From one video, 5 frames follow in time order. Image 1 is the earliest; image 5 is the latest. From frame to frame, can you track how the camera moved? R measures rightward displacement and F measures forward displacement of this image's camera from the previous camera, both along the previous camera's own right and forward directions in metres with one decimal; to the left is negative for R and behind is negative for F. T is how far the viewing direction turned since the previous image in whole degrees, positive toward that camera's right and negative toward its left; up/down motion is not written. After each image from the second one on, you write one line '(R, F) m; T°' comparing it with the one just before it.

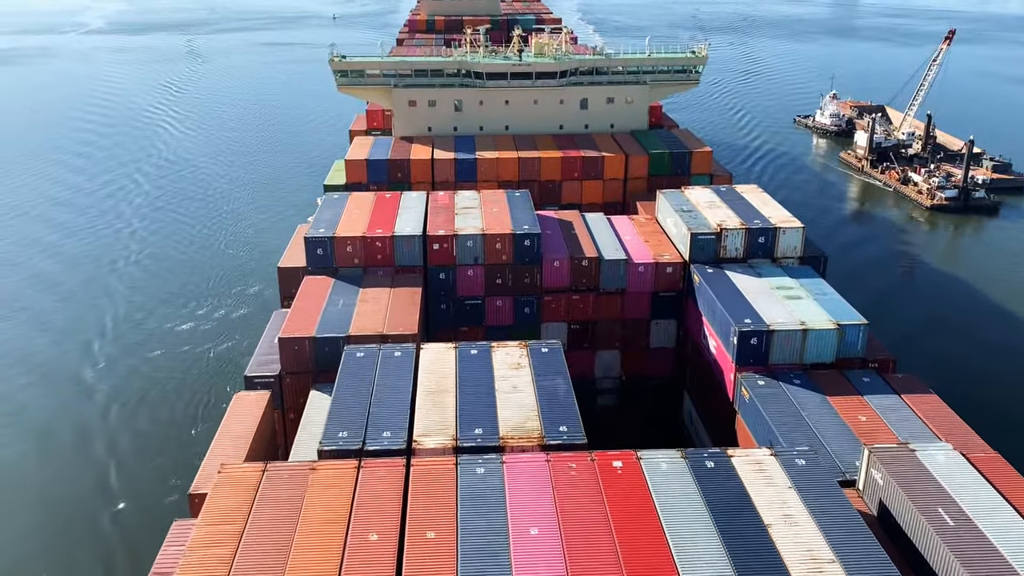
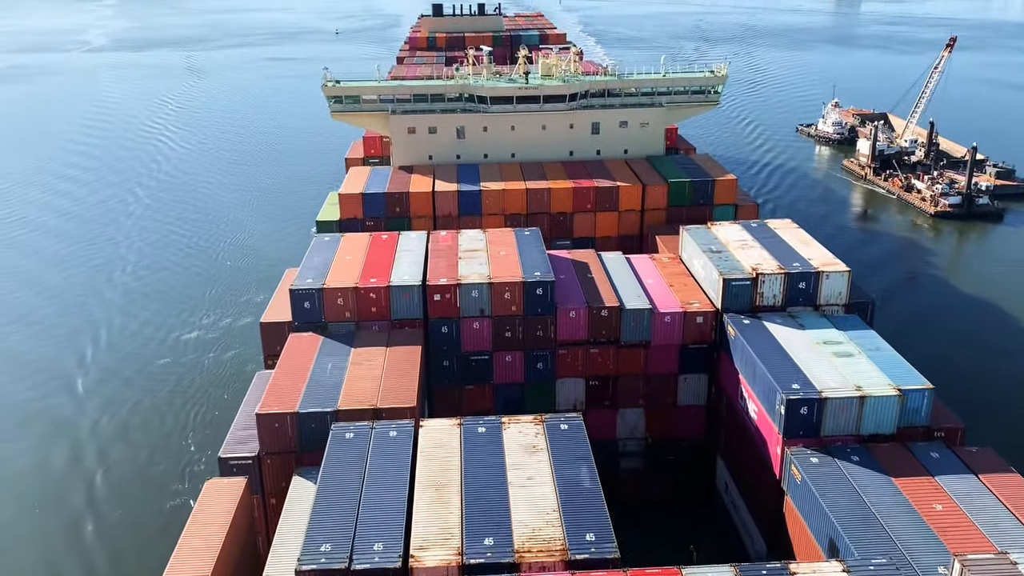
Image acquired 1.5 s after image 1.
(-0.1, +2.3) m; 0°
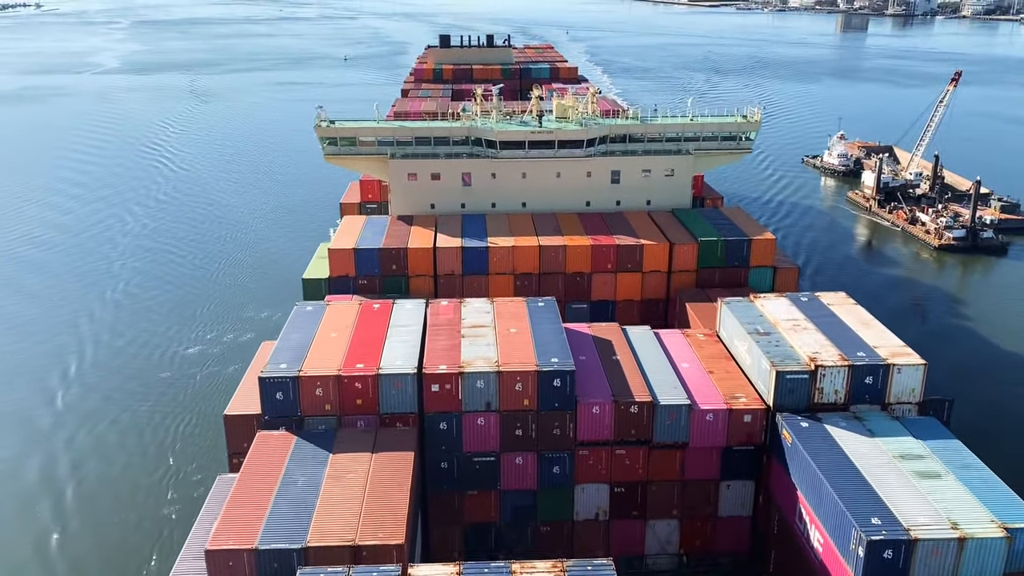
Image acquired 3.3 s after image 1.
(-0.2, +3.0) m; 0°
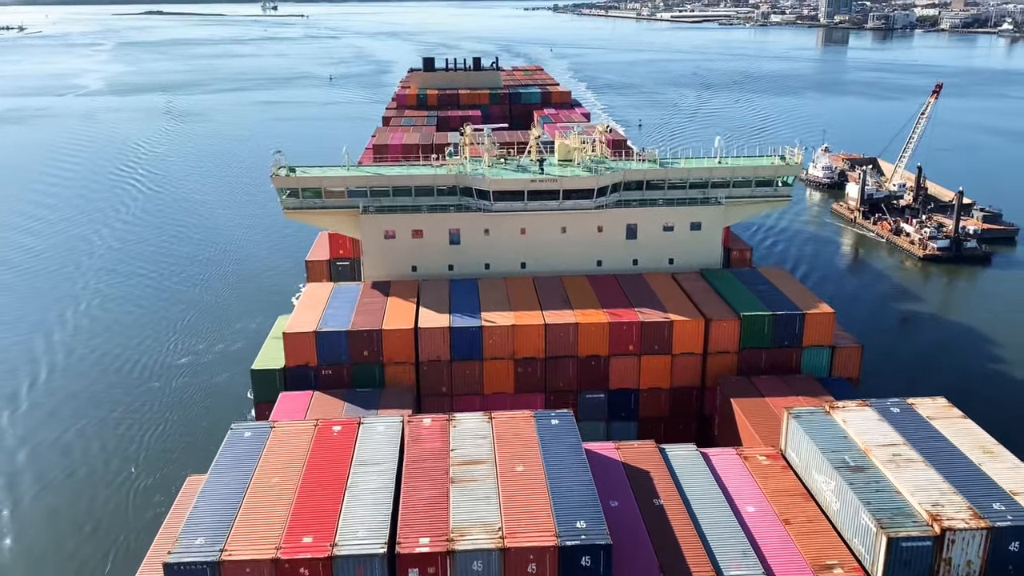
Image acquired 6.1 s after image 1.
(-0.2, +4.5) m; +1°
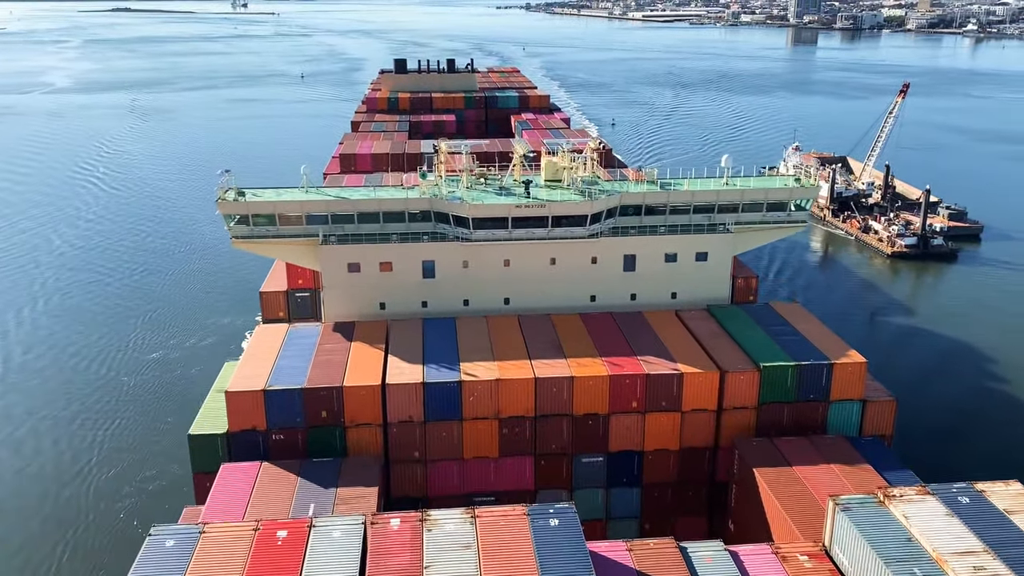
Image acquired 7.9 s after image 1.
(-0.2, +2.8) m; +2°
